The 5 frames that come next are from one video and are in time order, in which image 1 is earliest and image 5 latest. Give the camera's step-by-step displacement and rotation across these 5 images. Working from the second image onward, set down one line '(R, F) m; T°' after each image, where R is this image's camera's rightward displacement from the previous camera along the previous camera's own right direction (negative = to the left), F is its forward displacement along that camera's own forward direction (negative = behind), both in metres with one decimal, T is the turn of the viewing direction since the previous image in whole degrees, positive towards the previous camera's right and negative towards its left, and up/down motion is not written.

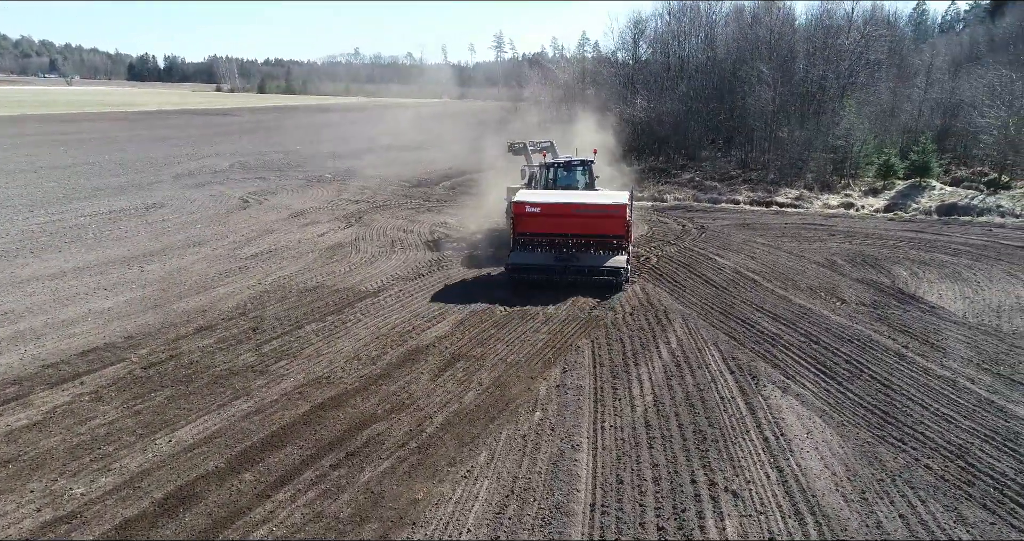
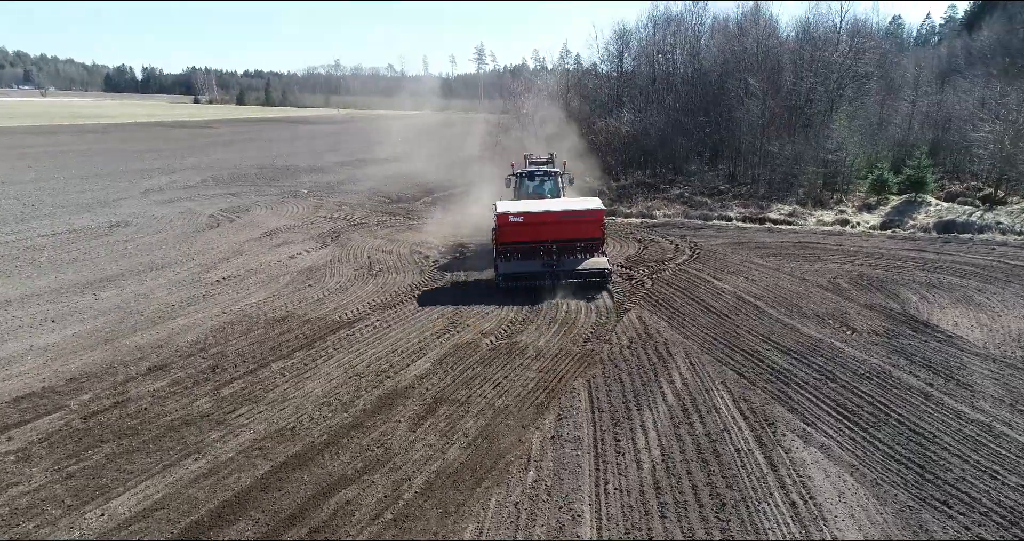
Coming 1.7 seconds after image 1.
(-0.1, +0.8) m; +1°
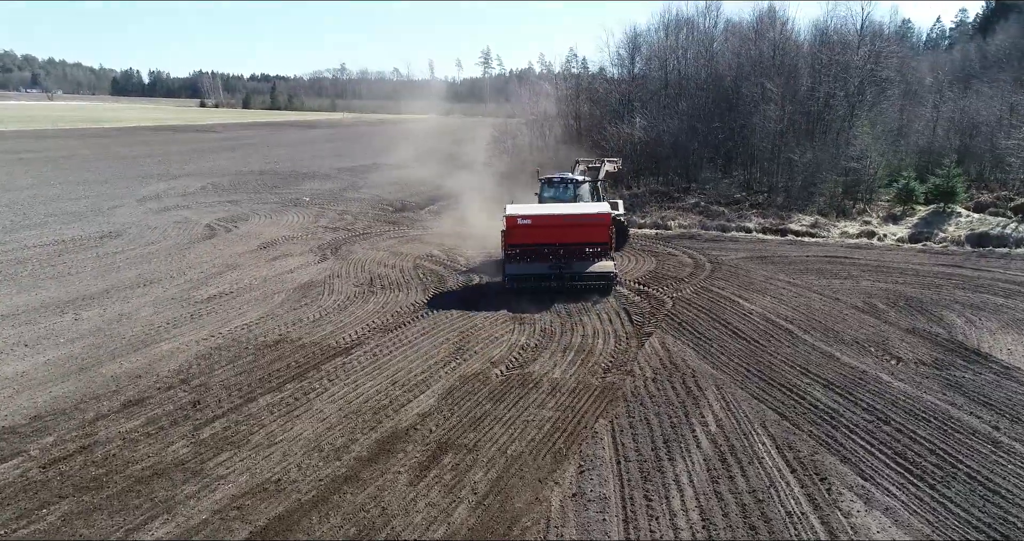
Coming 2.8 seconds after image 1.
(-0.1, +0.9) m; 0°
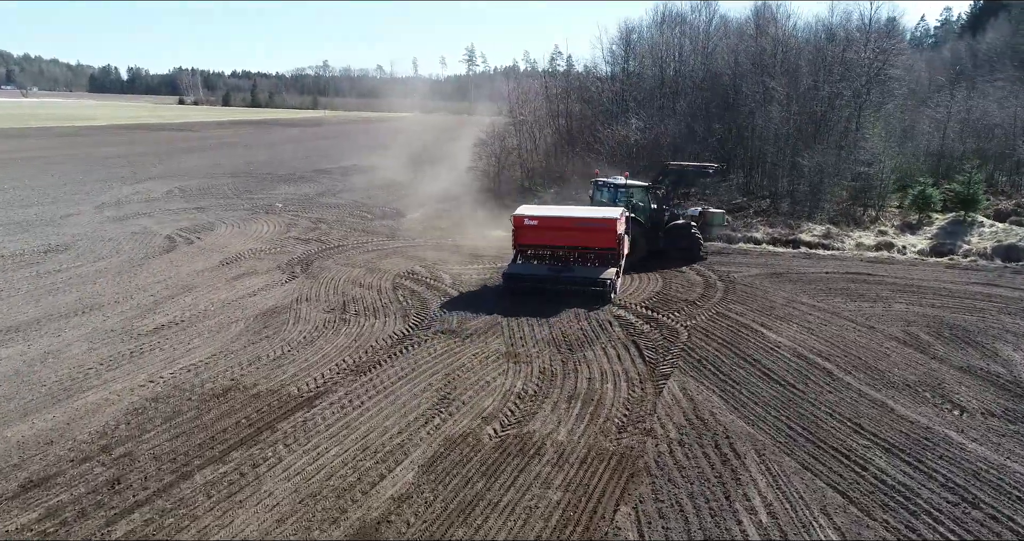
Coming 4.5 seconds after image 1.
(-0.1, +1.5) m; +1°
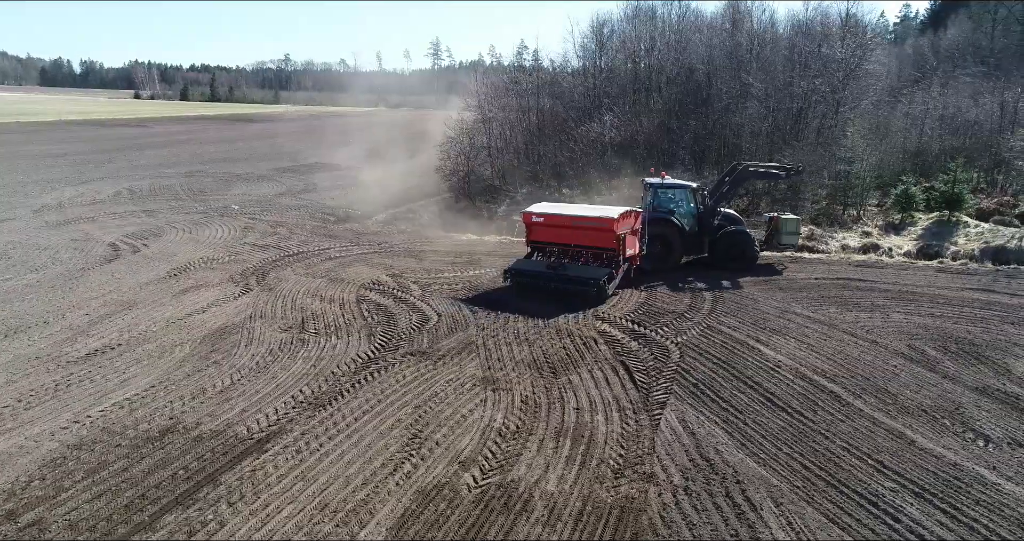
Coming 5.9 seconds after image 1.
(-0.1, +0.9) m; +3°
